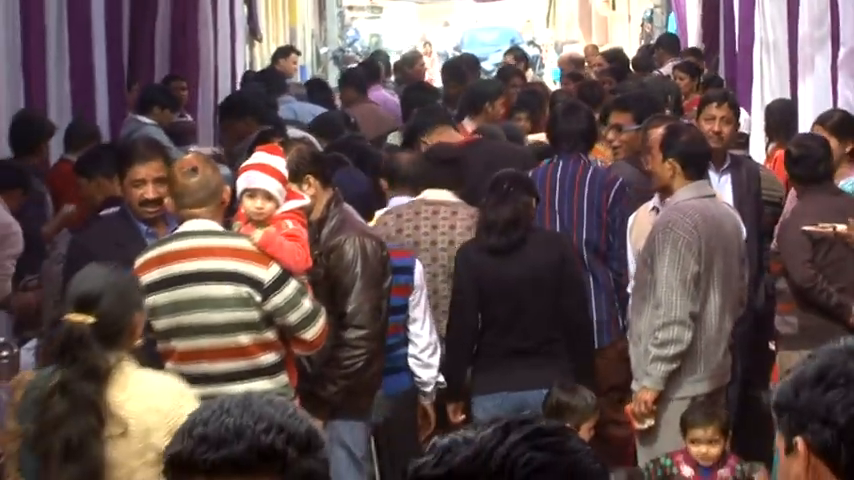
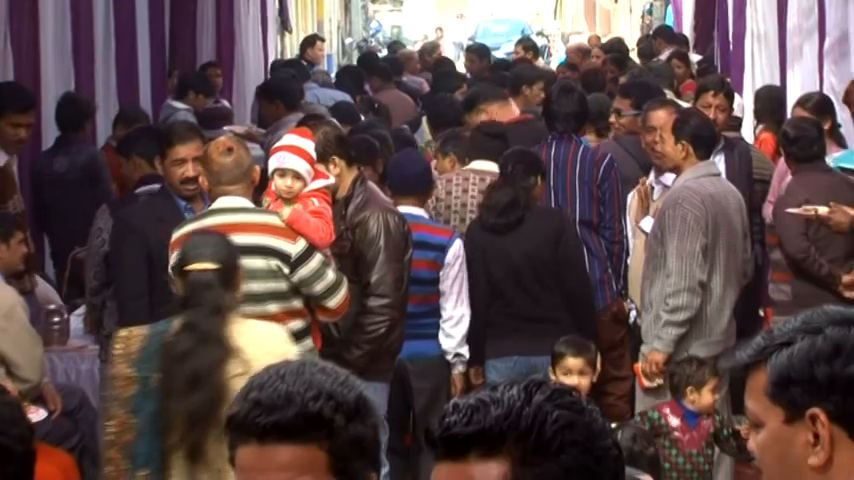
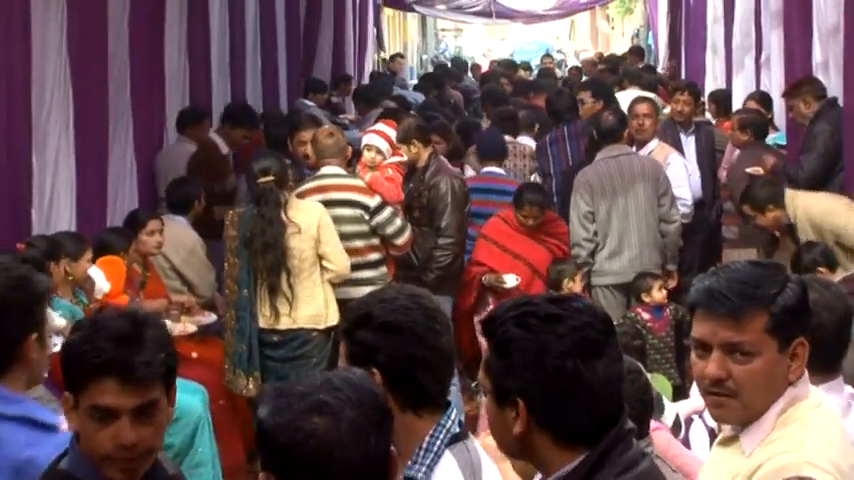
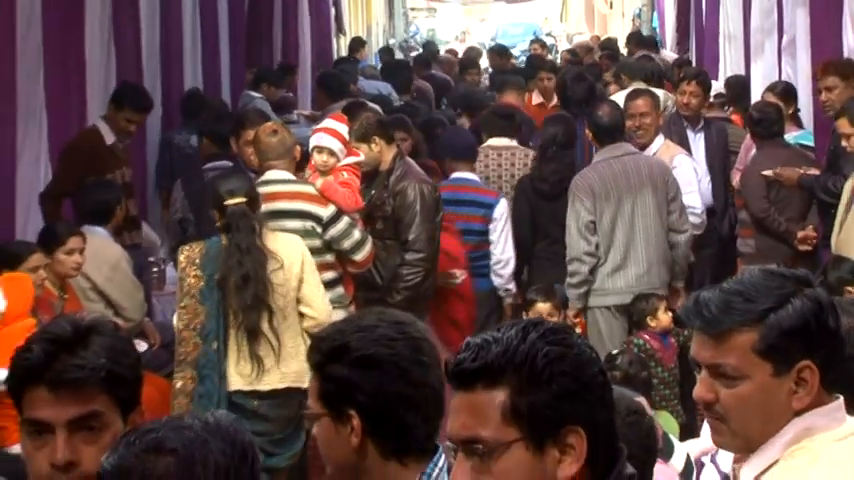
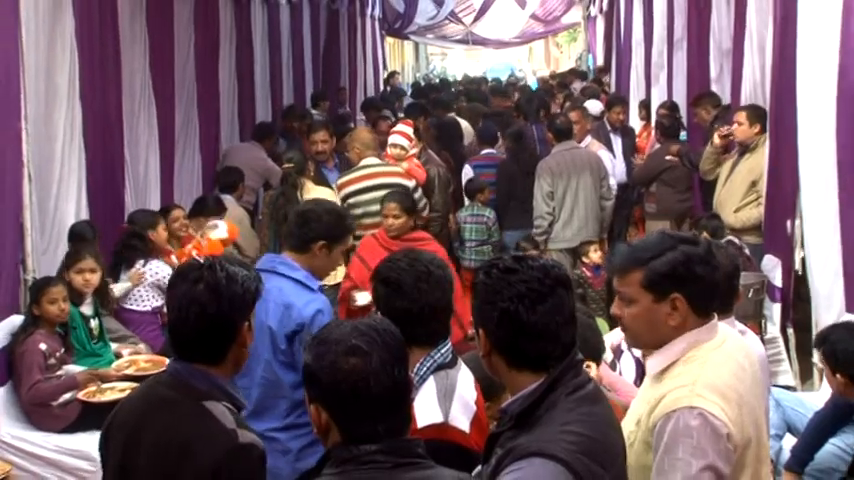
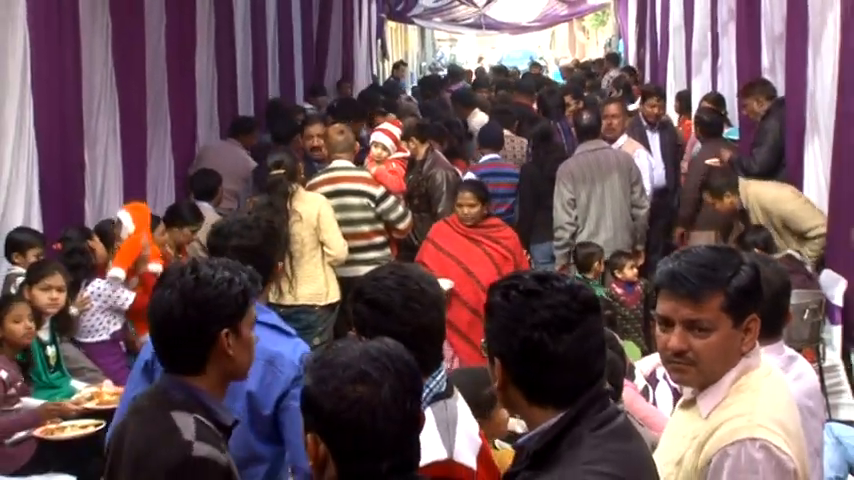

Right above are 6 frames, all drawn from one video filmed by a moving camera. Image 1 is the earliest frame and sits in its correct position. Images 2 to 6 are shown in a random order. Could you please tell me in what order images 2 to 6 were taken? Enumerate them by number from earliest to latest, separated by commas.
2, 4, 3, 6, 5
